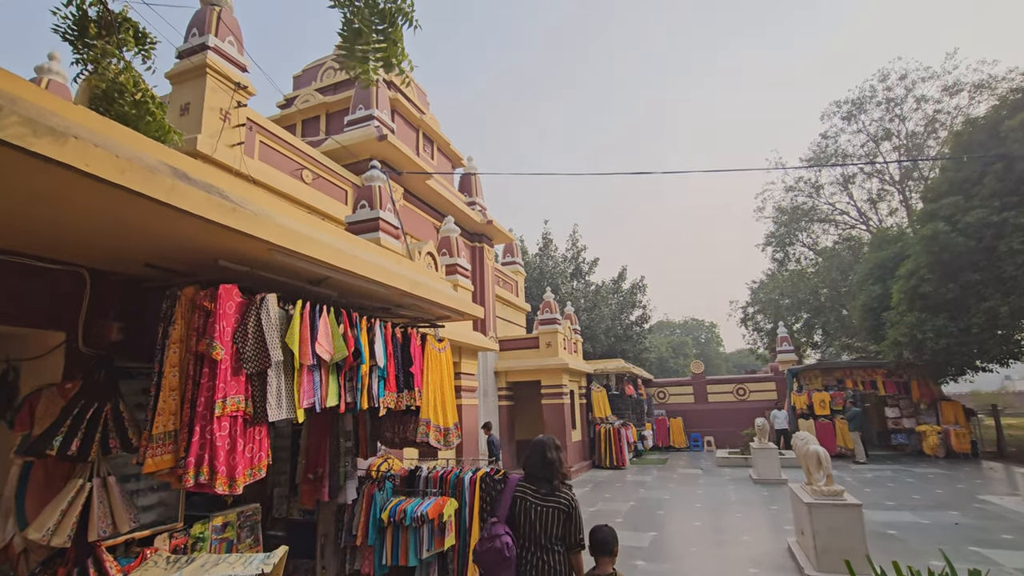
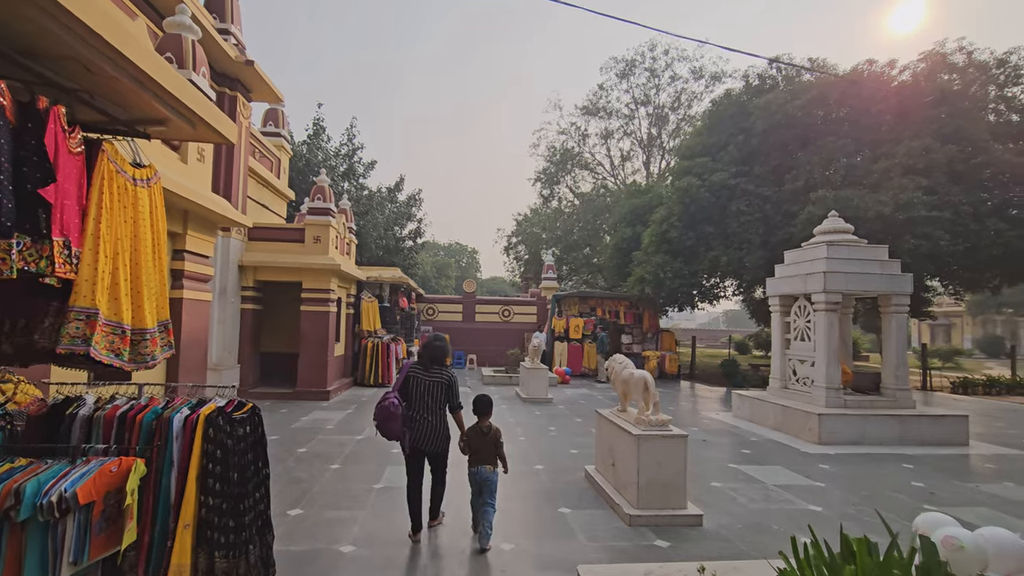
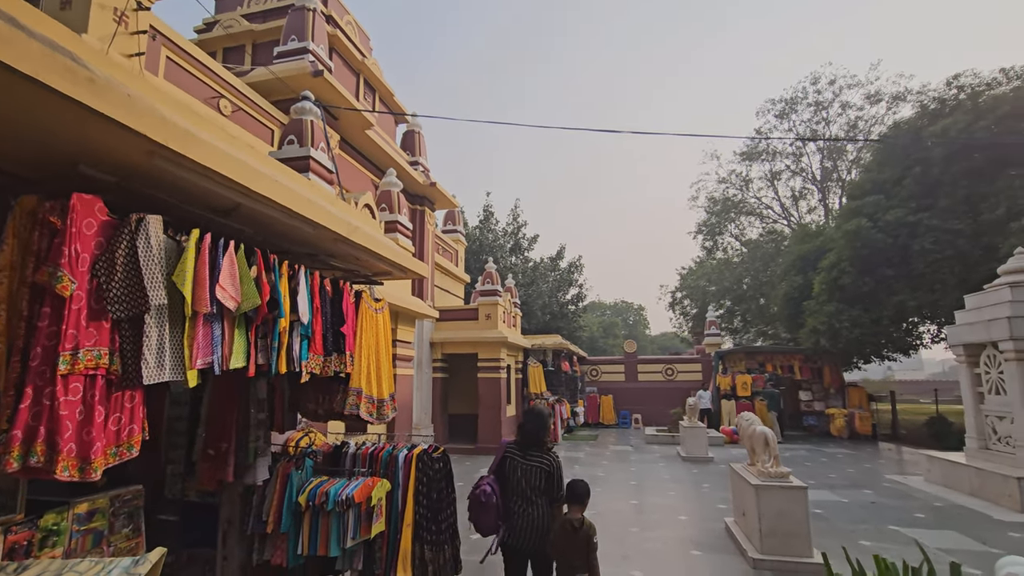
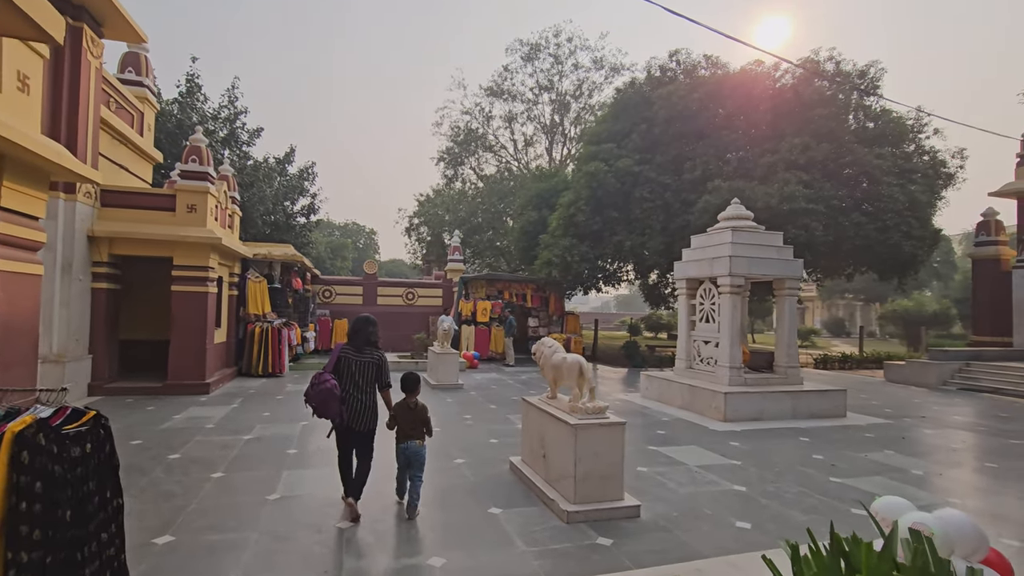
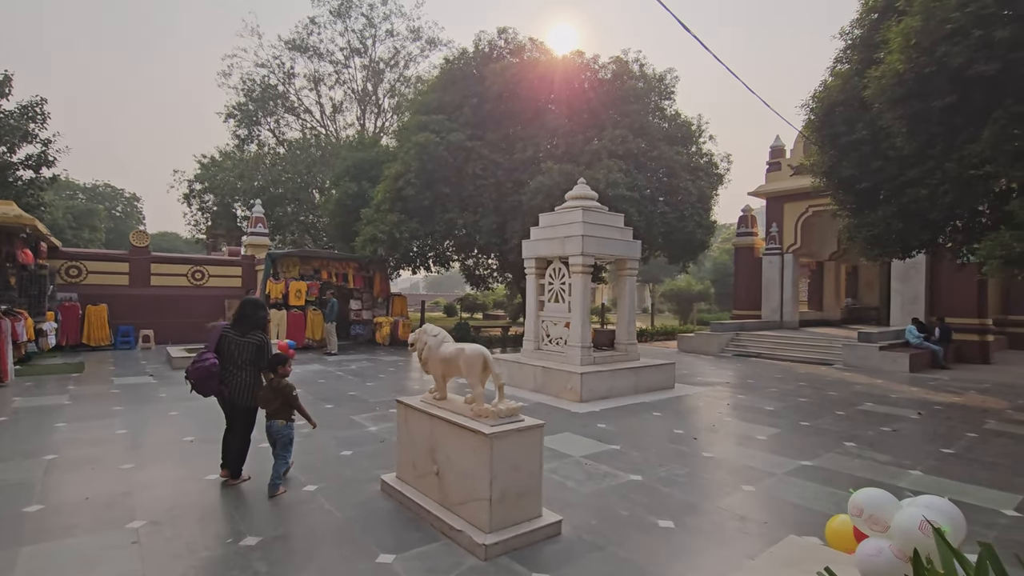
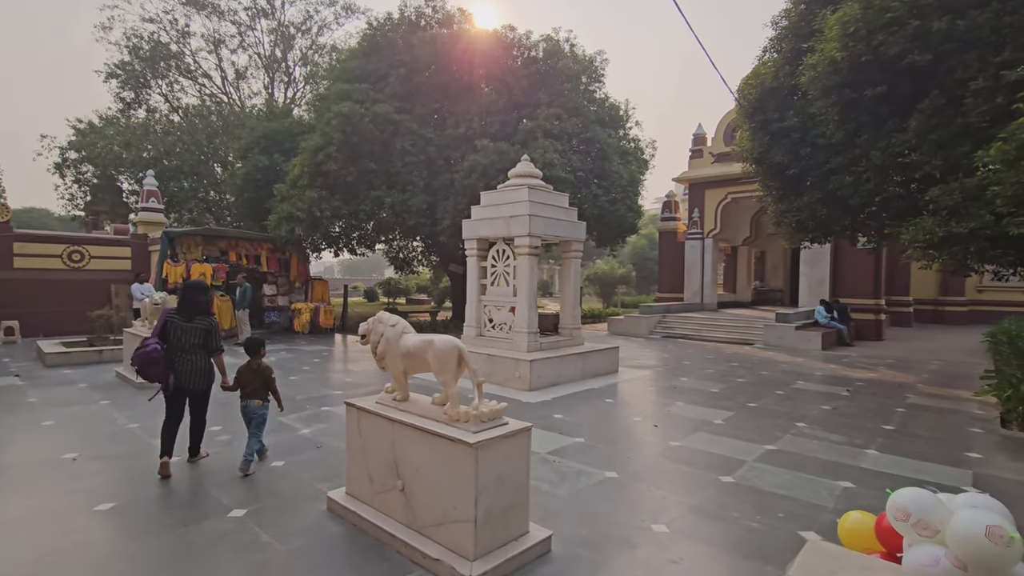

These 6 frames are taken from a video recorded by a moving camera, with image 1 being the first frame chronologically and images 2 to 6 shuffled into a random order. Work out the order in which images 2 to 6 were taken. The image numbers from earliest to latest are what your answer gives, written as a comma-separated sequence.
3, 2, 4, 5, 6
